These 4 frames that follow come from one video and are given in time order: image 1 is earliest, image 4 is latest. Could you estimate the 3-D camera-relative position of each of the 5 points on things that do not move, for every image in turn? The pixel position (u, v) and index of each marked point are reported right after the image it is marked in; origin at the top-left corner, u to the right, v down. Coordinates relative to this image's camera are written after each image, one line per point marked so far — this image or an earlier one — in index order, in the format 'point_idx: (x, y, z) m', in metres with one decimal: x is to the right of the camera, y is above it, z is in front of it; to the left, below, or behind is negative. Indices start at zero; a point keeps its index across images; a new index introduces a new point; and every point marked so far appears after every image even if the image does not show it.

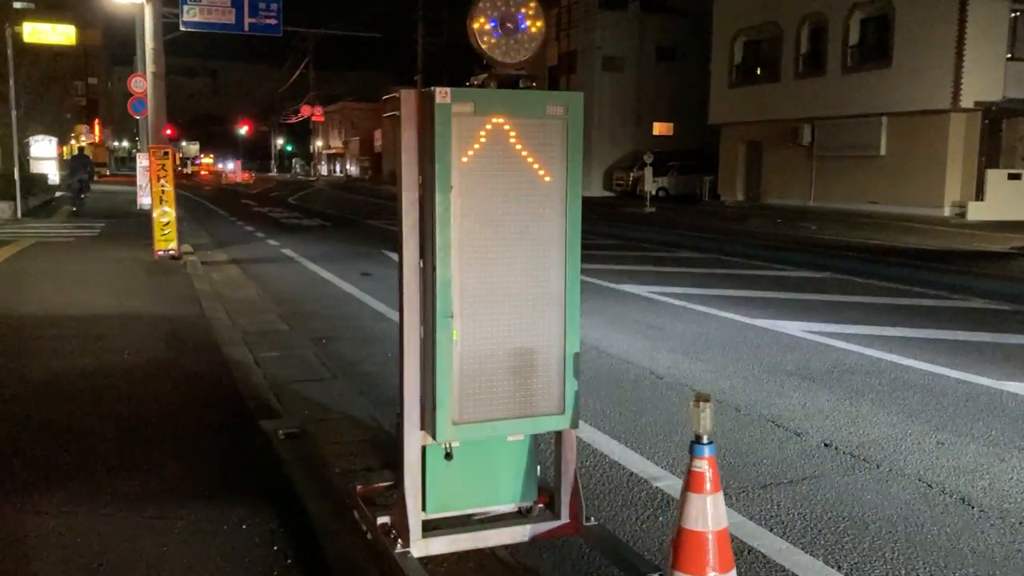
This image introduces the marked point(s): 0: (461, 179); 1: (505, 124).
0: (-0.2, +0.5, +4.6) m
1: (0.0, +0.7, +4.7) m
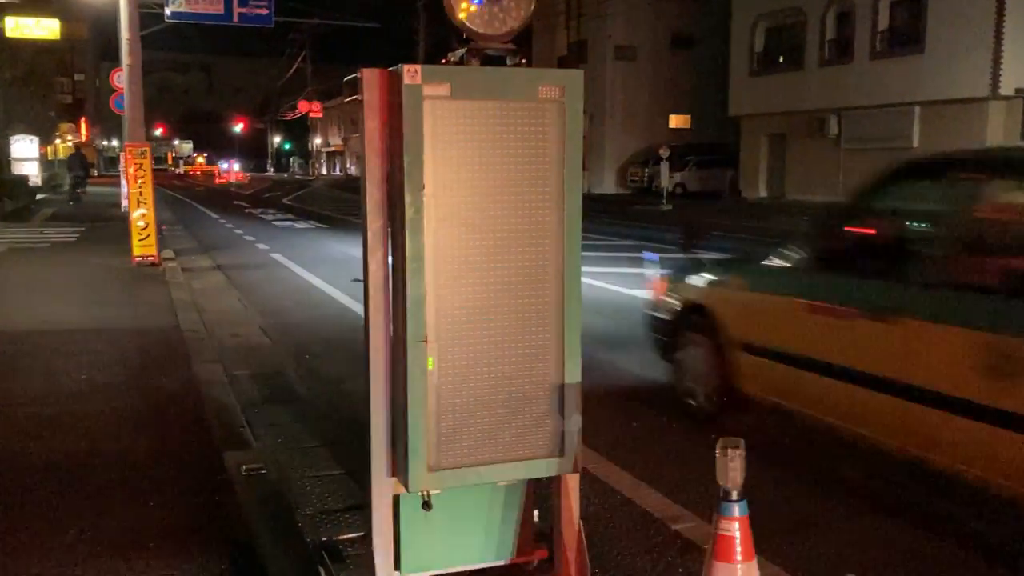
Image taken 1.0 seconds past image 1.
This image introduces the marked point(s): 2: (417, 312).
0: (-0.3, +0.4, +4.1) m
1: (-0.1, +0.7, +4.1) m
2: (-0.4, -0.1, +4.1) m
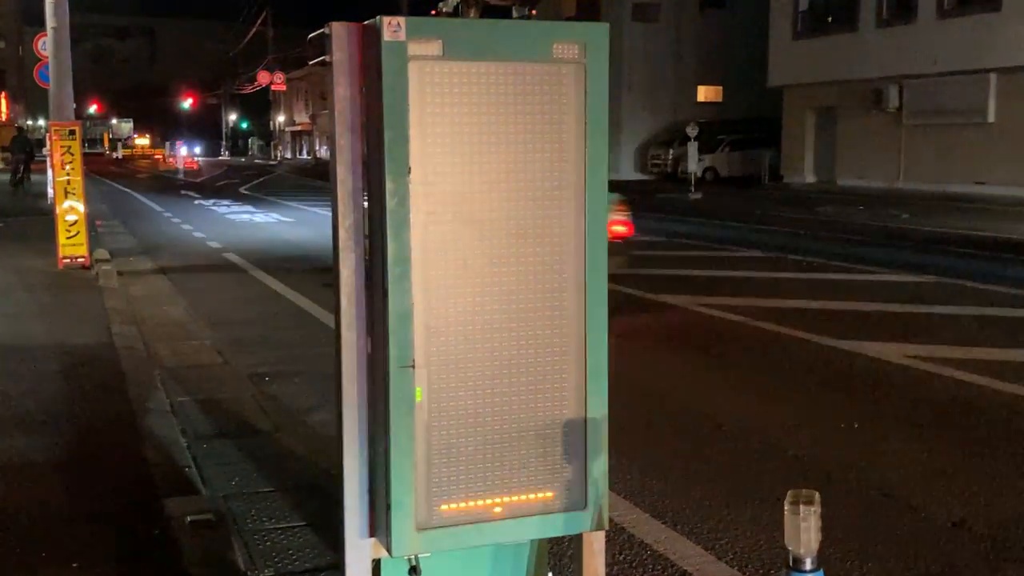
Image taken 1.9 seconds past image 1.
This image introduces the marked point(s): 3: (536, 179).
0: (-0.2, +0.3, +2.7) m
1: (-0.1, +0.6, +2.8) m
2: (-0.3, -0.1, +2.7) m
3: (+0.1, +0.3, +2.9) m
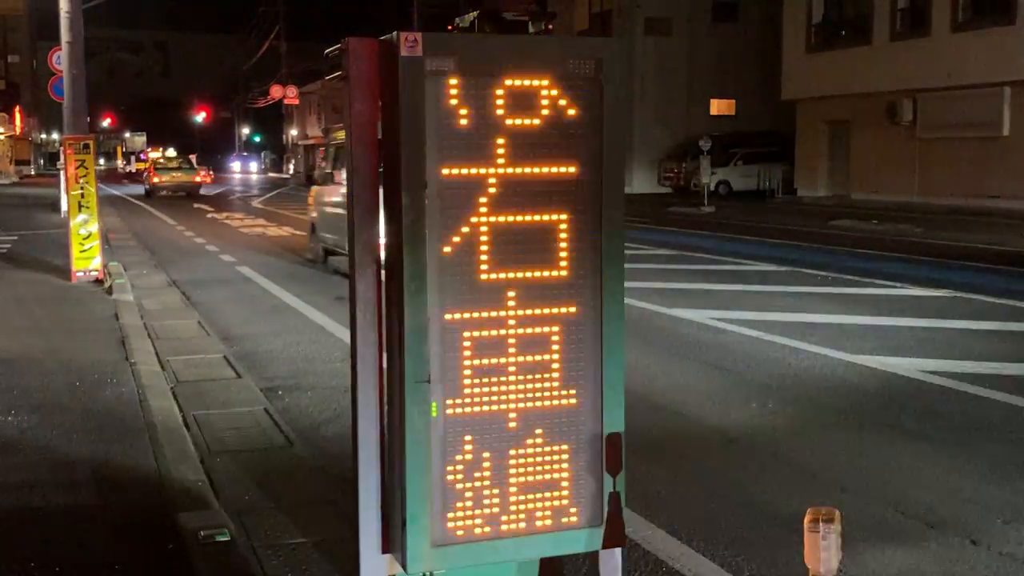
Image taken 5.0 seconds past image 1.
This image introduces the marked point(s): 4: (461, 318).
0: (-0.2, +0.3, +2.7) m
1: (0.0, +0.6, +2.8) m
2: (-0.3, -0.2, +2.7) m
3: (+0.1, +0.3, +2.9) m
4: (-0.1, -0.1, +3.0) m
